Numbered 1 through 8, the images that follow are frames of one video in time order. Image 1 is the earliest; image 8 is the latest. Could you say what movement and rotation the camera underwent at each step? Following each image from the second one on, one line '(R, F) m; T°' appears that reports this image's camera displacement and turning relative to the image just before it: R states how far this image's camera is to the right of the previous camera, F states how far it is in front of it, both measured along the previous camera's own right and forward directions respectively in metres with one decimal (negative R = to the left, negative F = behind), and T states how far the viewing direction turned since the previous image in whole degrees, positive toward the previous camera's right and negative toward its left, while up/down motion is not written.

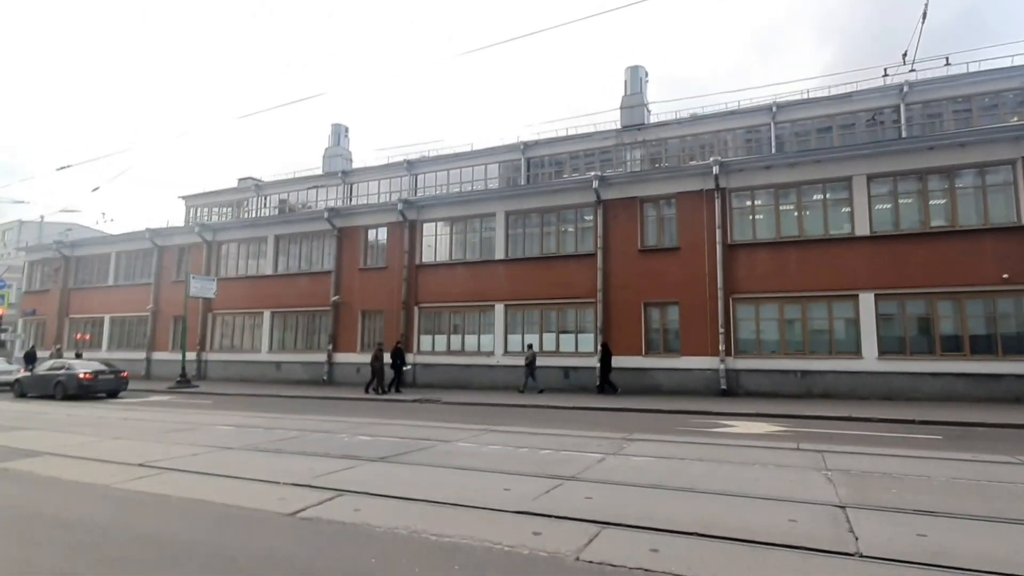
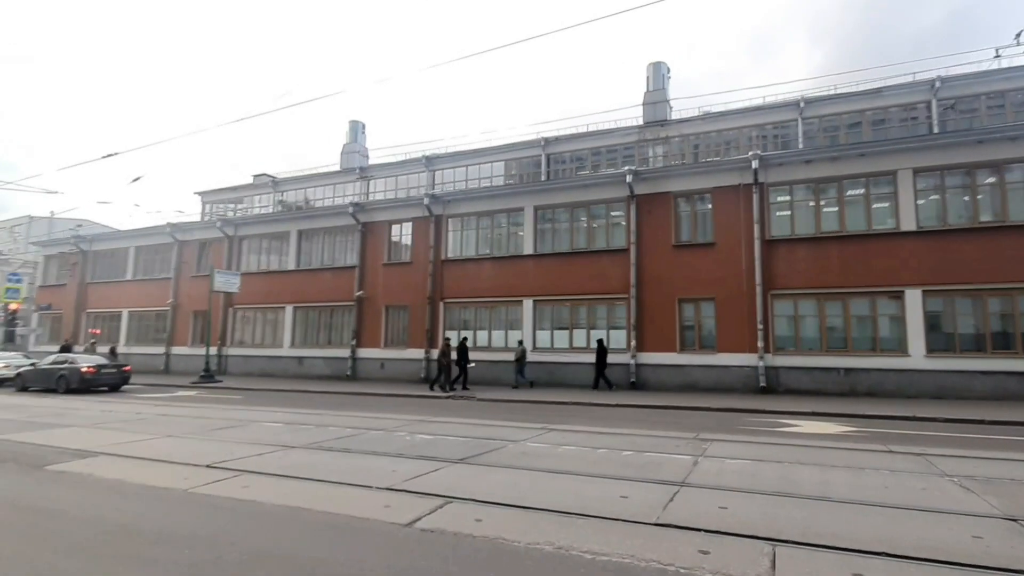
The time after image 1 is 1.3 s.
(-1.5, +0.3) m; 0°
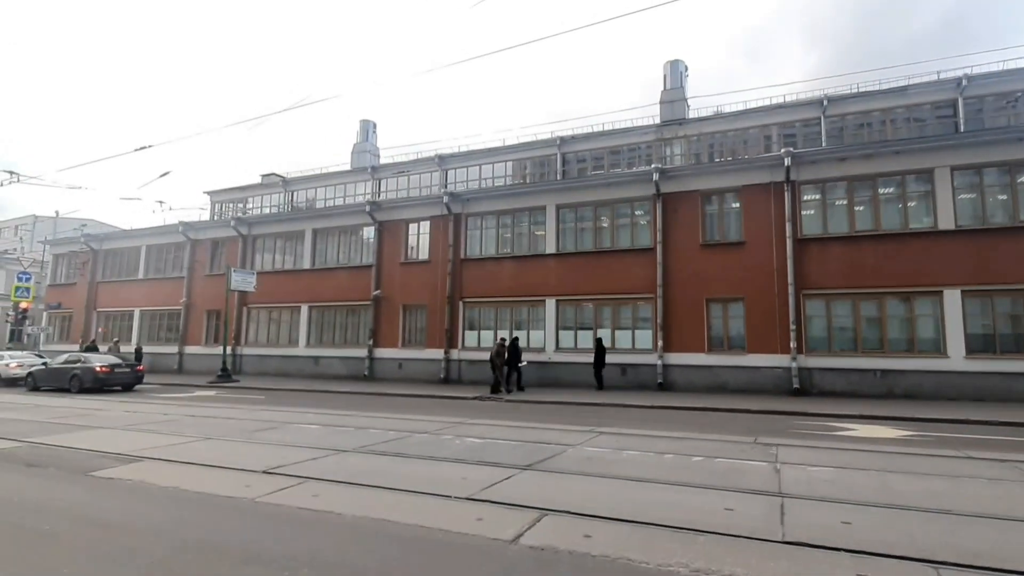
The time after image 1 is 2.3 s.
(-1.3, +0.3) m; 0°
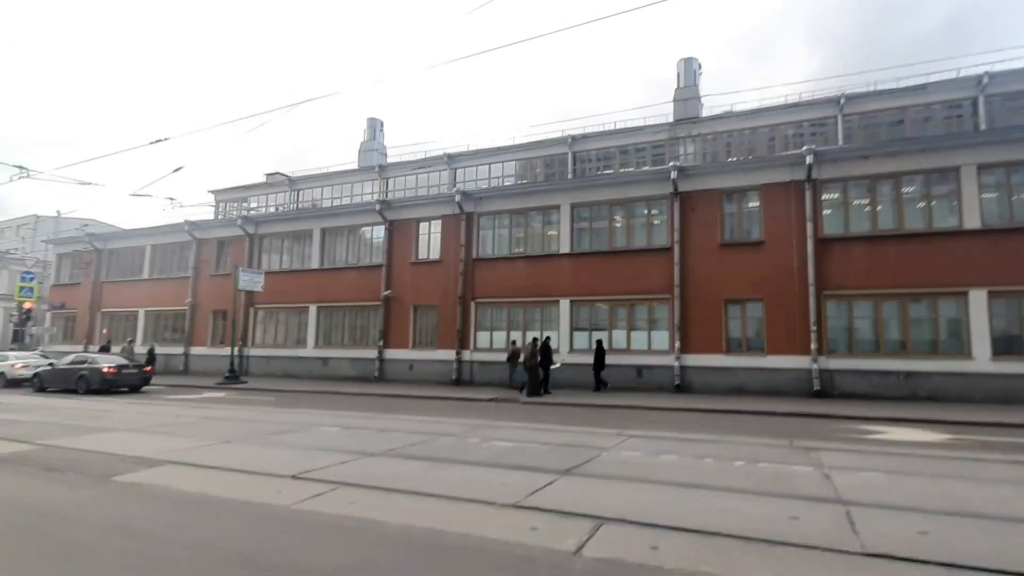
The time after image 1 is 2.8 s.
(-0.7, +0.3) m; 0°
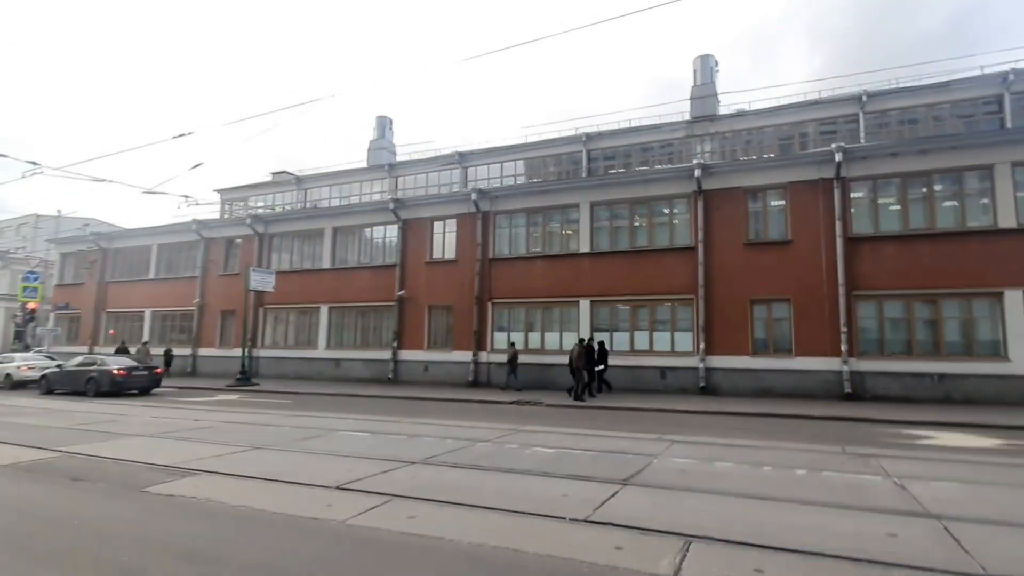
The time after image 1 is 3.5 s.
(-1.0, +0.4) m; 0°
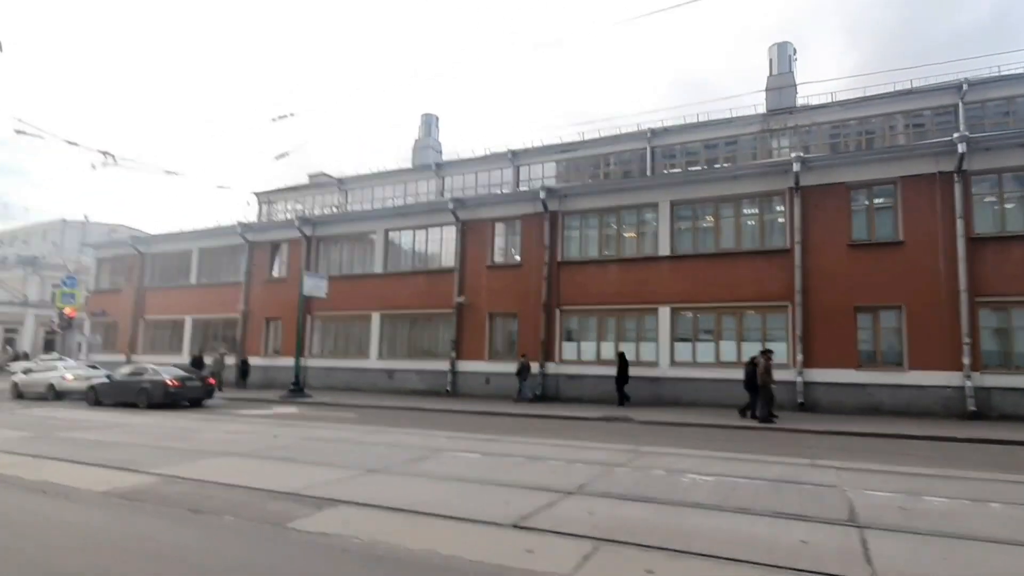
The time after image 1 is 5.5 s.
(-2.8, +1.2) m; -1°
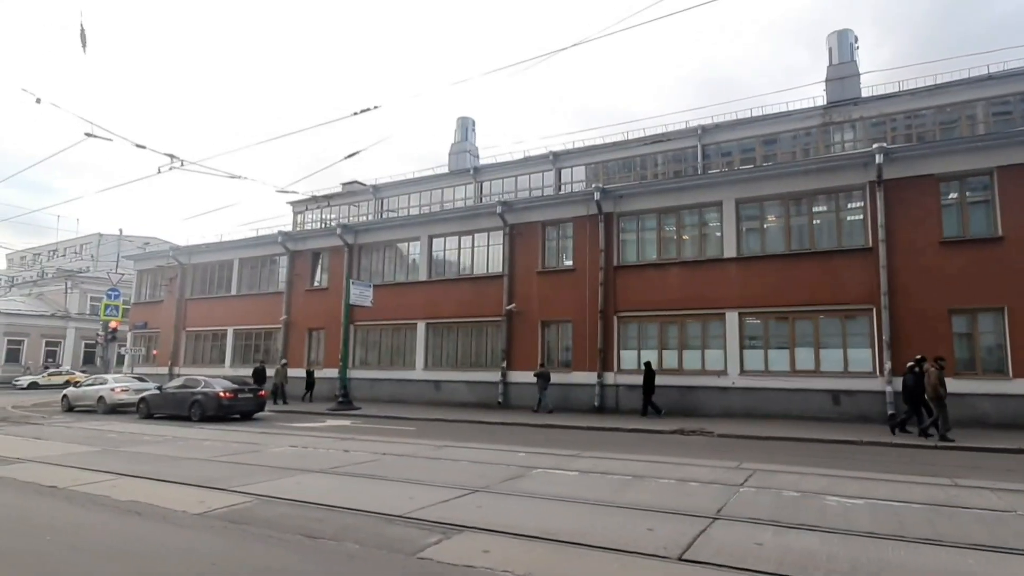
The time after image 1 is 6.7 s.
(-1.8, +0.7) m; -2°
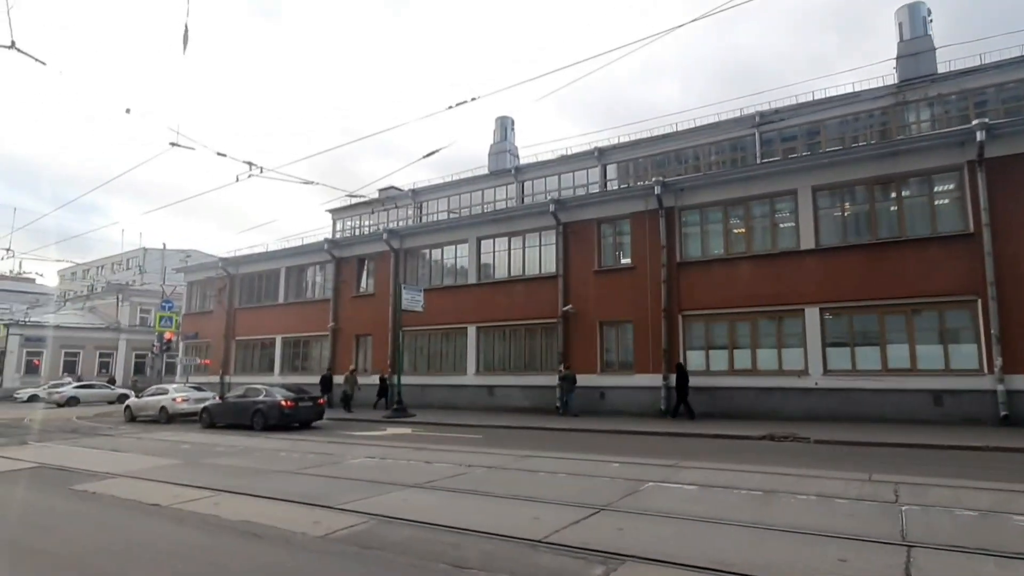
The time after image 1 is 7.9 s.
(-1.7, +0.7) m; -3°
